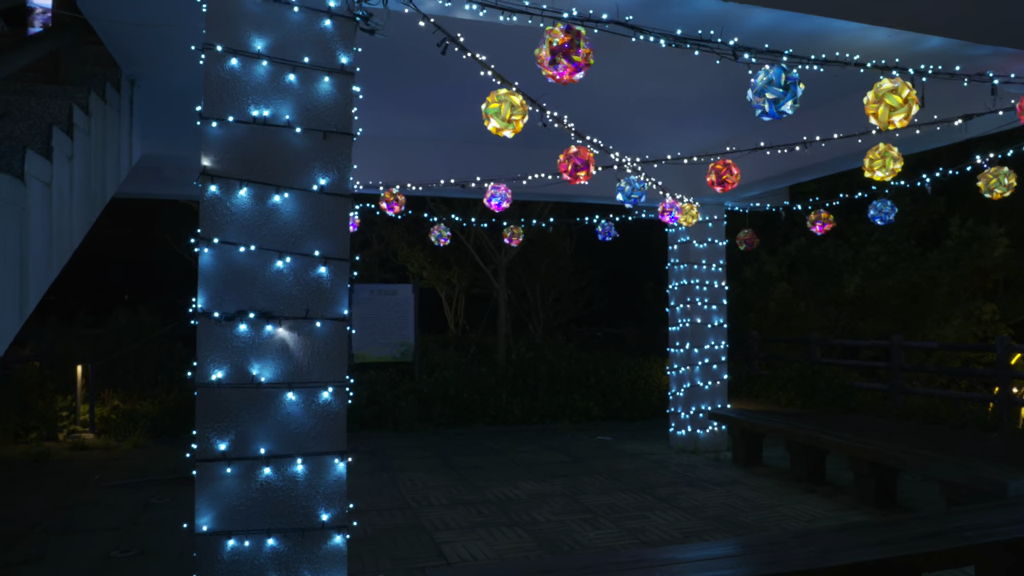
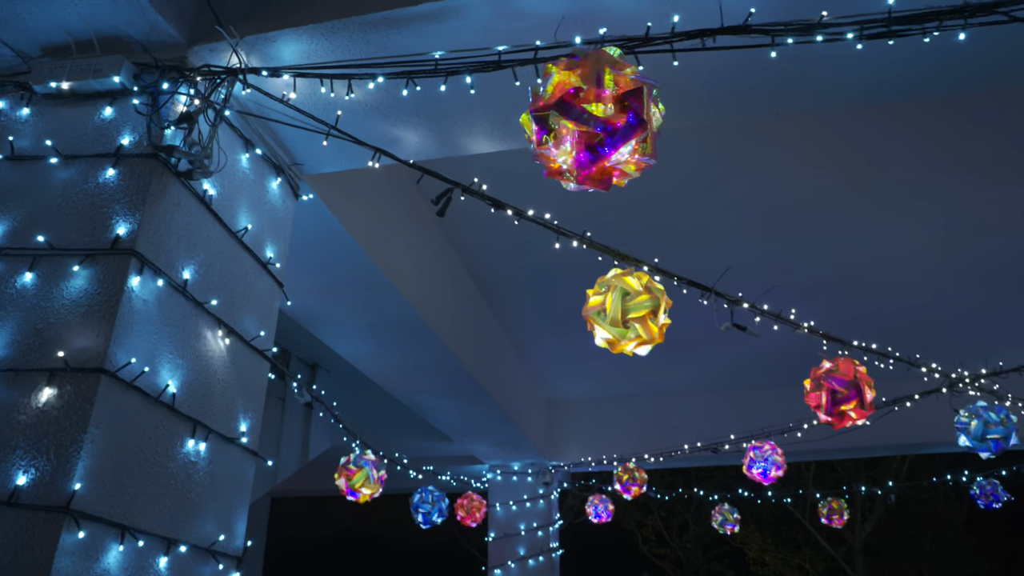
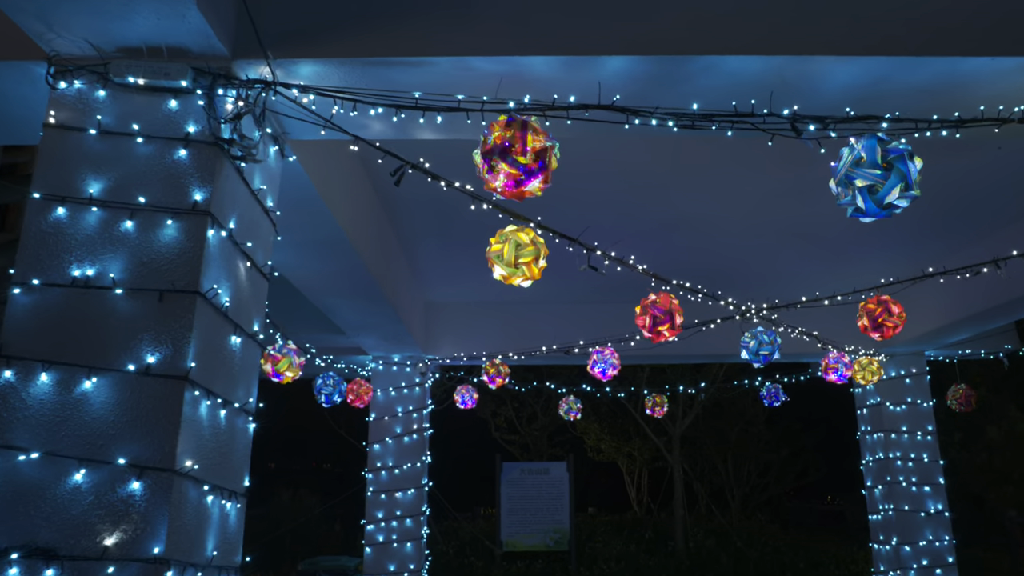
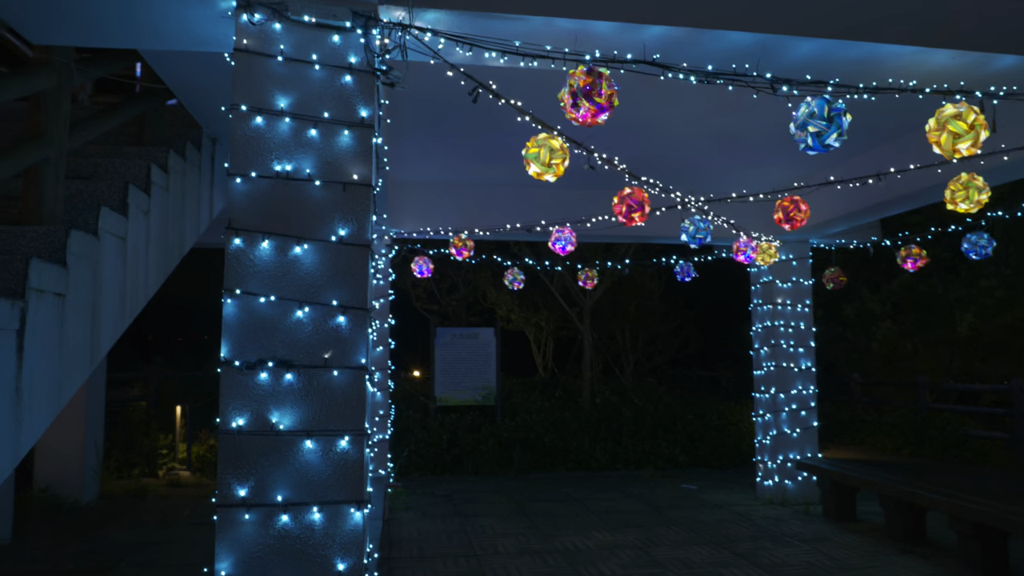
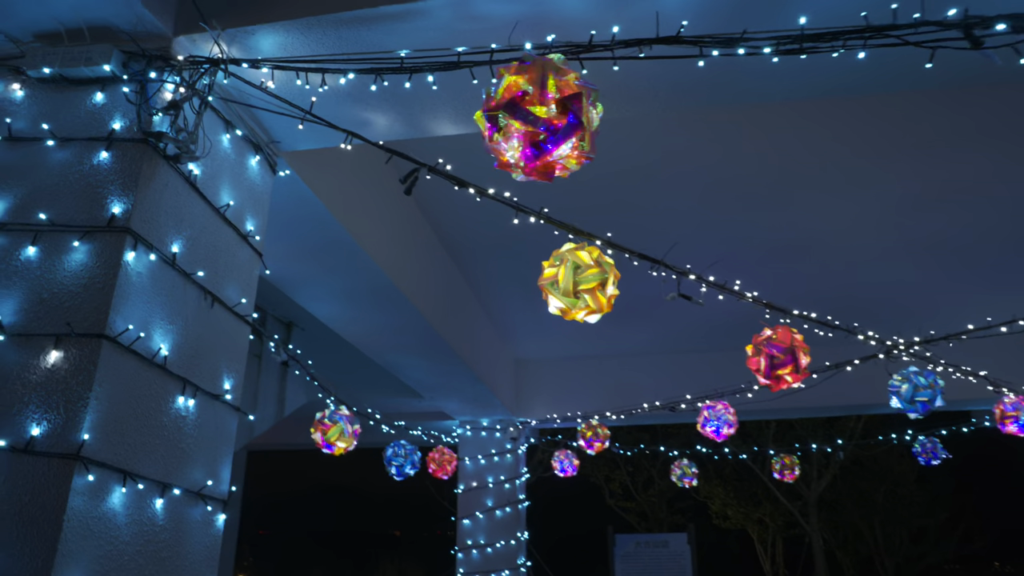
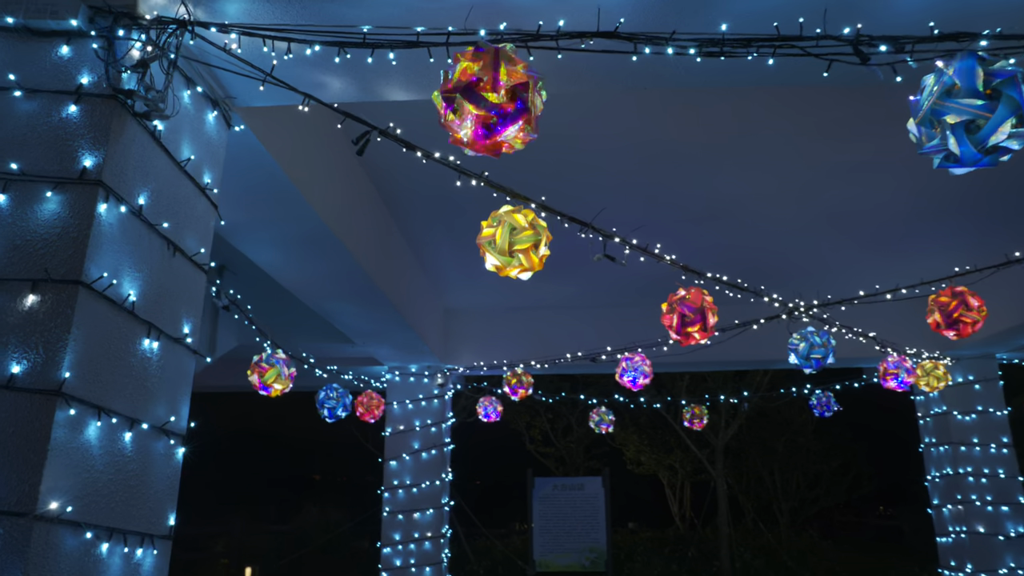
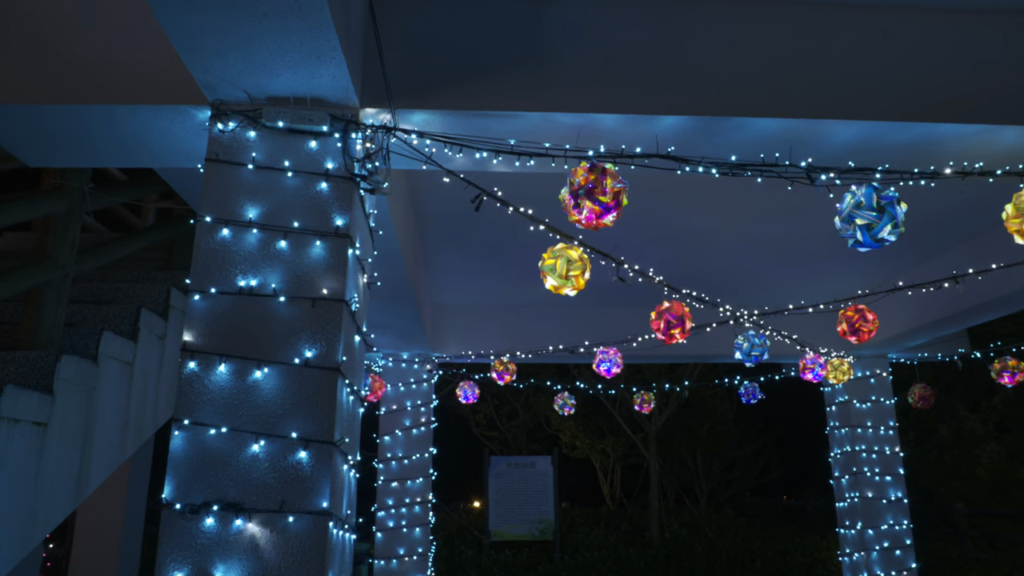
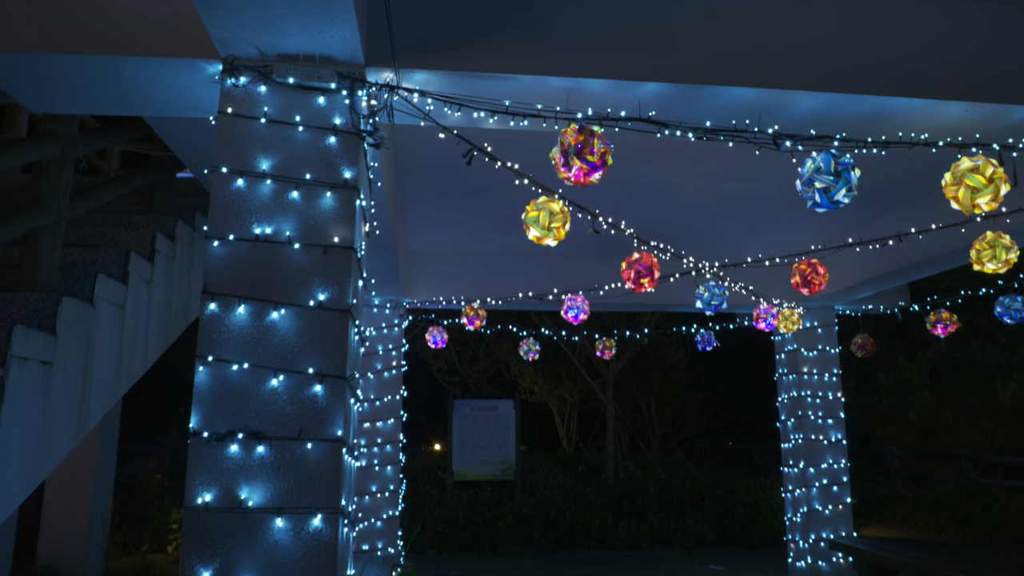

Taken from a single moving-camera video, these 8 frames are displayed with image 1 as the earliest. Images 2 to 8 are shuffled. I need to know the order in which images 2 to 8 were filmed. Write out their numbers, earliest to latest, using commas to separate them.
4, 8, 7, 3, 6, 5, 2
